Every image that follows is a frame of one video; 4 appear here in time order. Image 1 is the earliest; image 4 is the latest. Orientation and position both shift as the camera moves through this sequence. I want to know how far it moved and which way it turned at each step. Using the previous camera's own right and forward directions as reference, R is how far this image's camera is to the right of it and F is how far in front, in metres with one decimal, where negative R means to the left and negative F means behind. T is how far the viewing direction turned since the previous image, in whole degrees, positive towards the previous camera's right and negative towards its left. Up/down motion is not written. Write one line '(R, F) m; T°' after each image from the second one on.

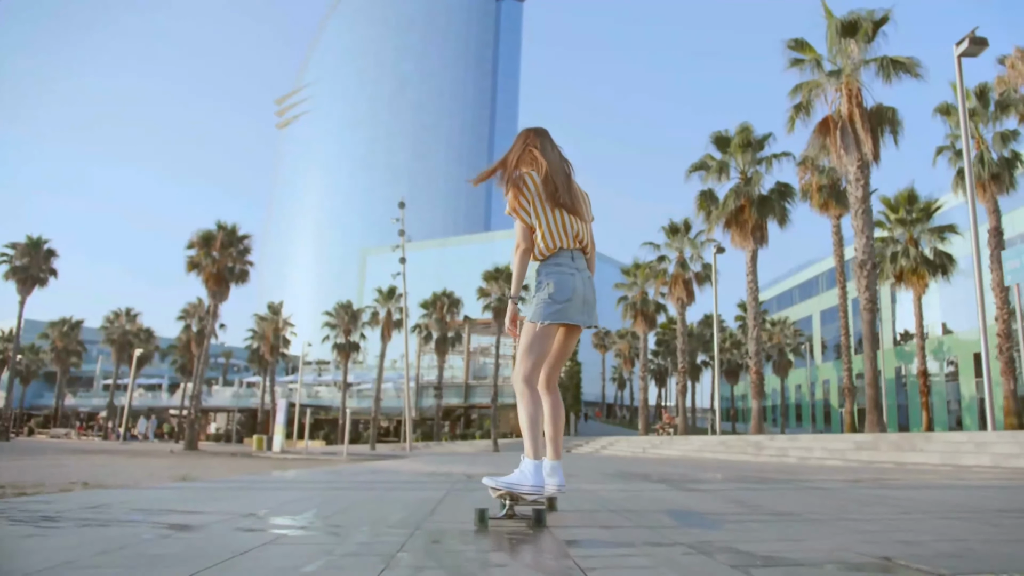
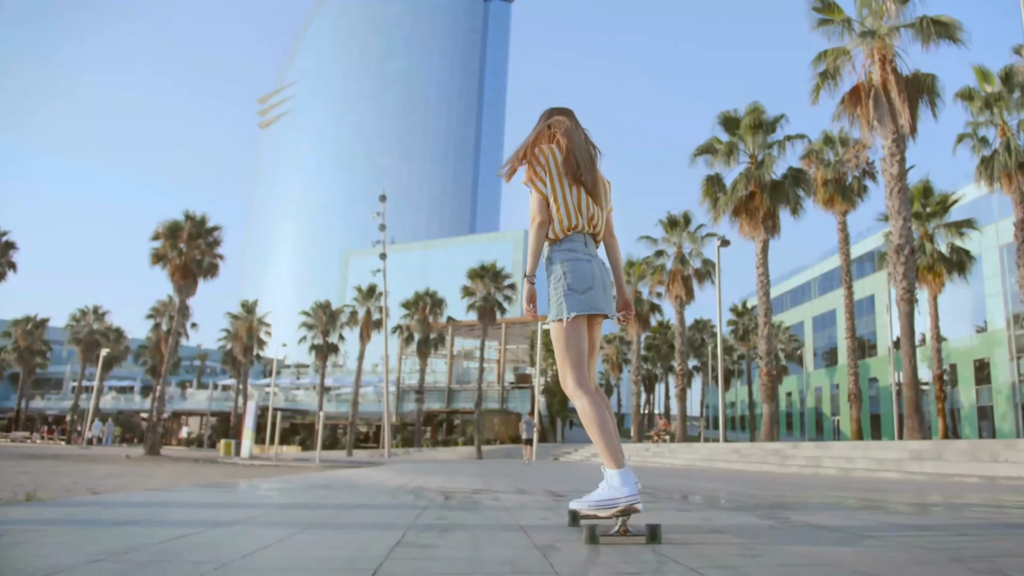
(-0.1, +1.9) m; +1°
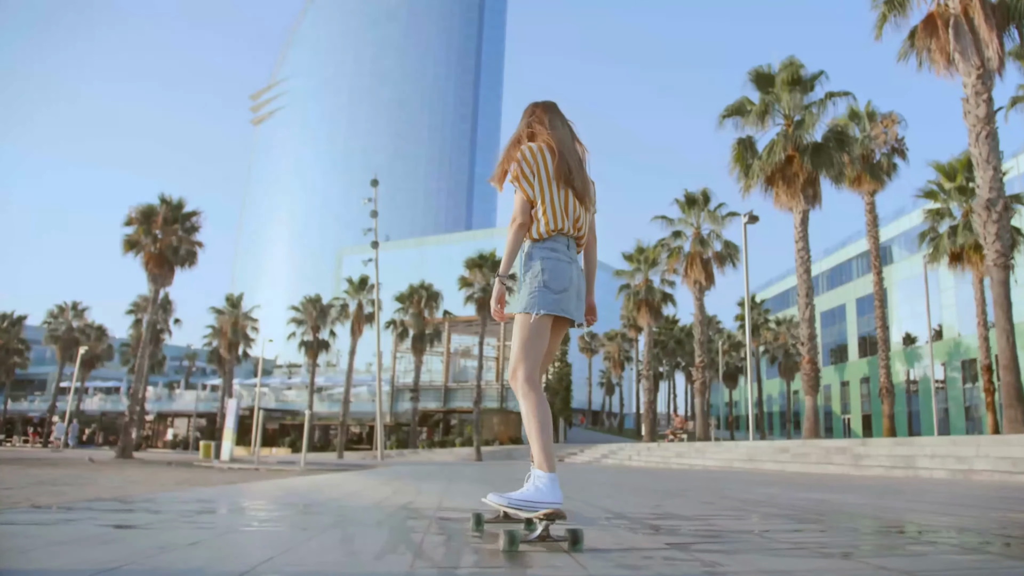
(-0.2, +2.3) m; 0°
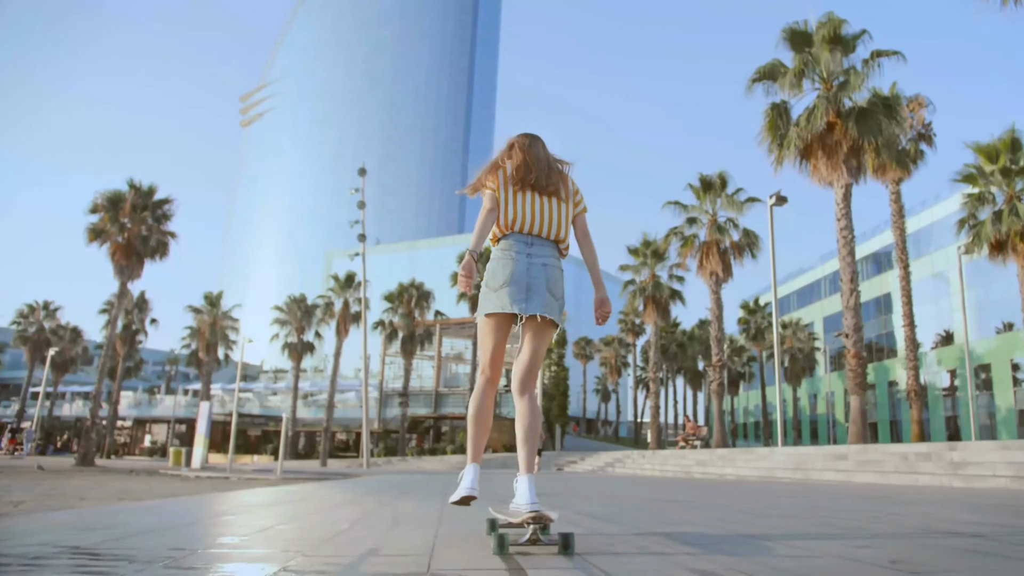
(-0.2, +2.1) m; +1°
